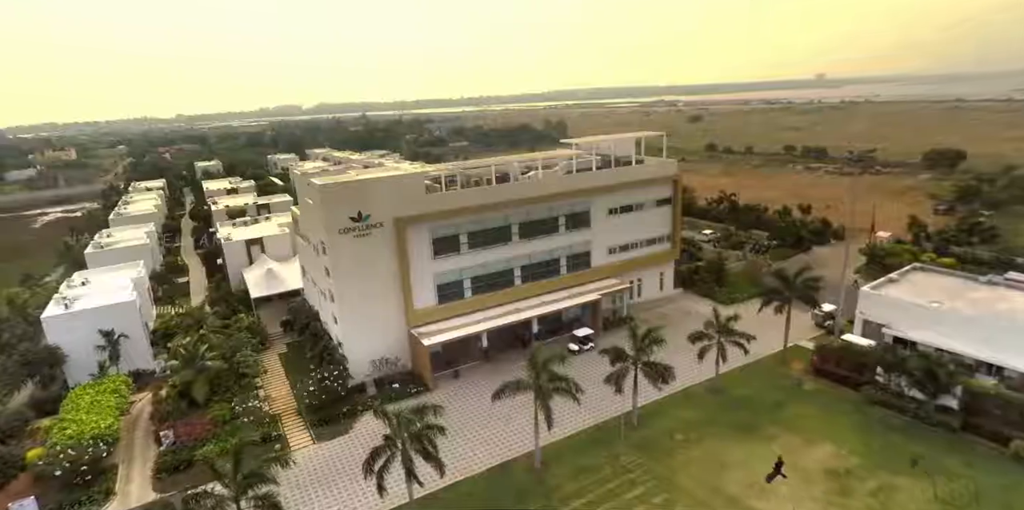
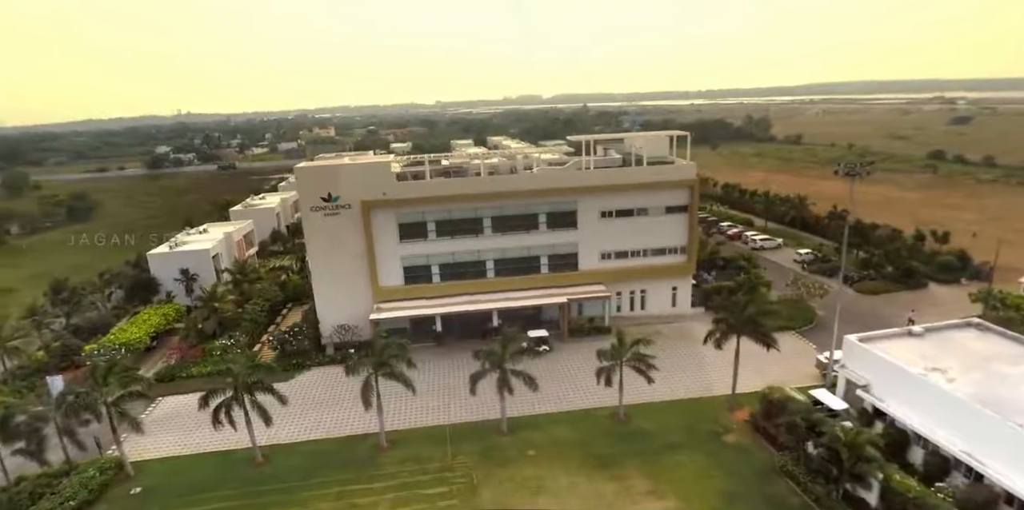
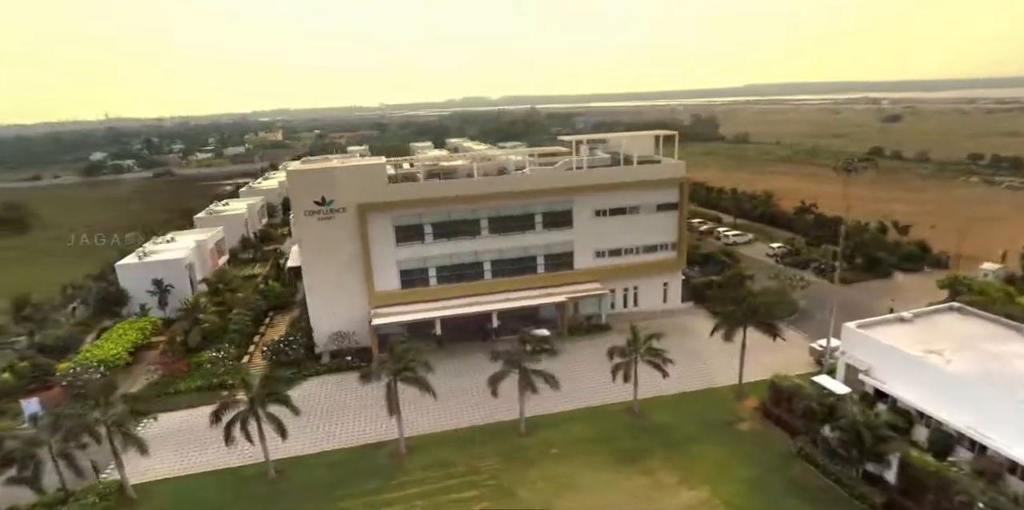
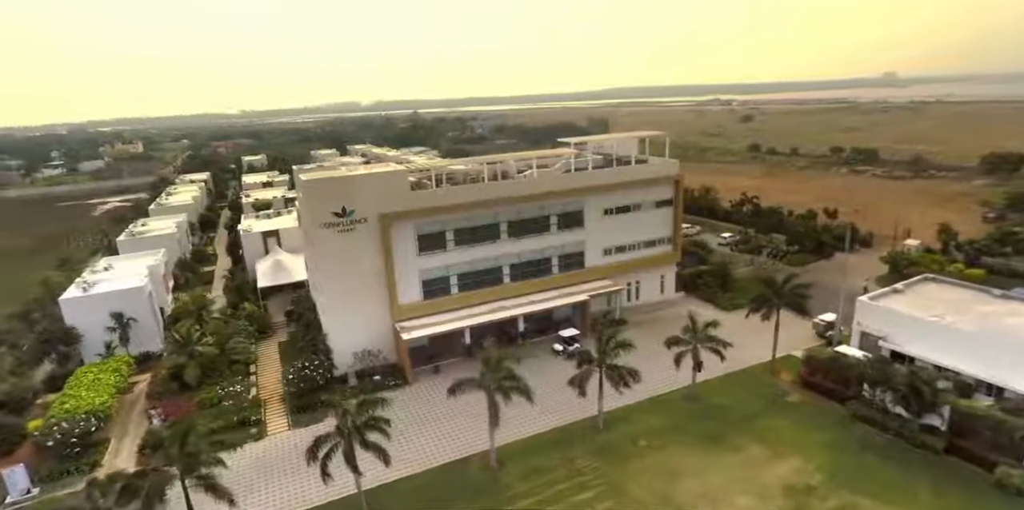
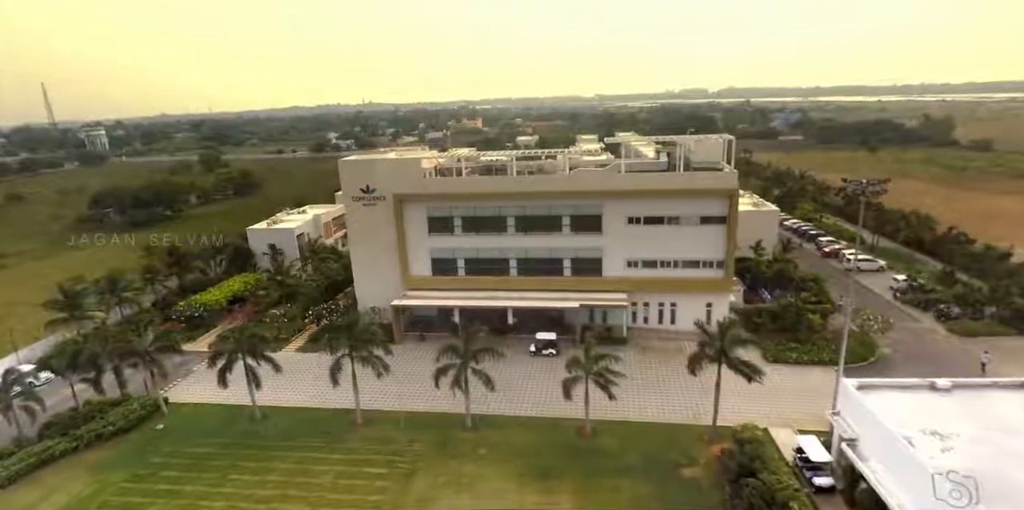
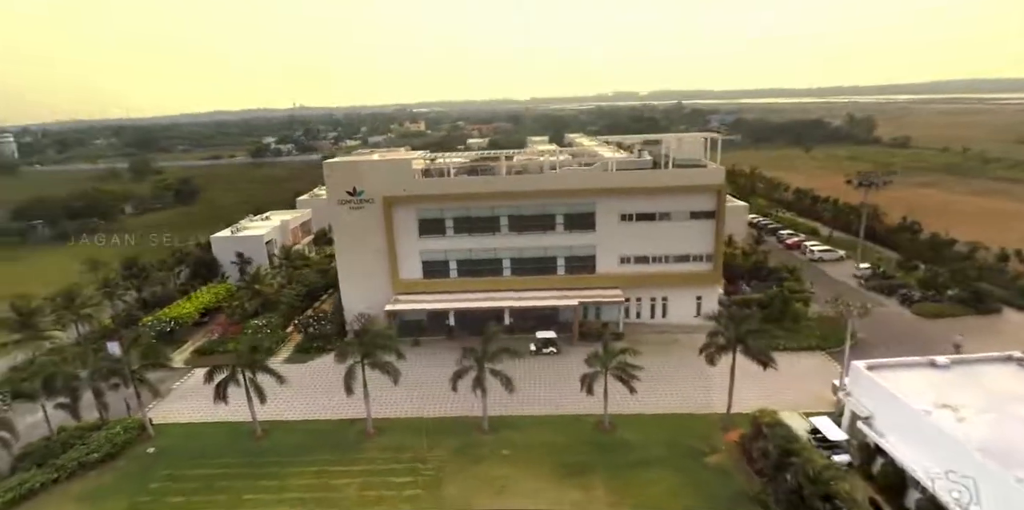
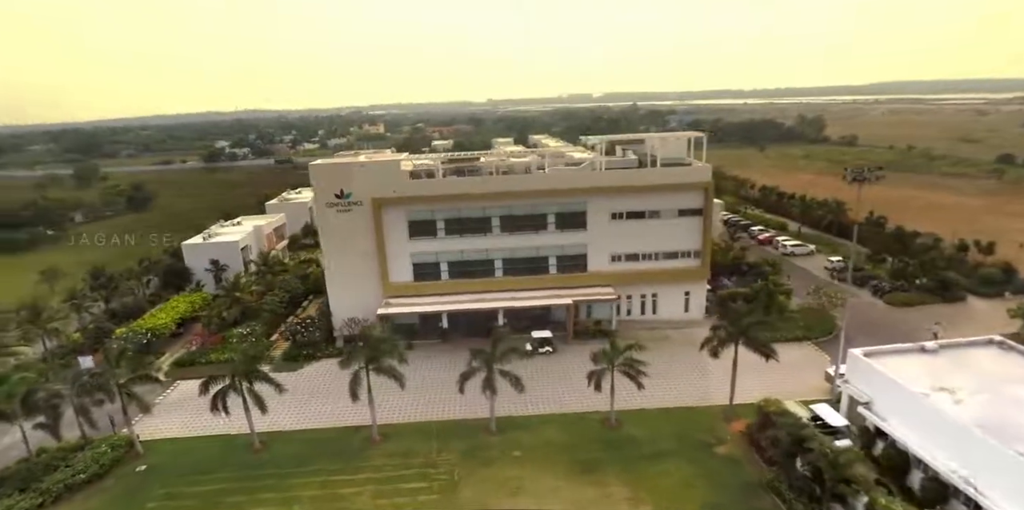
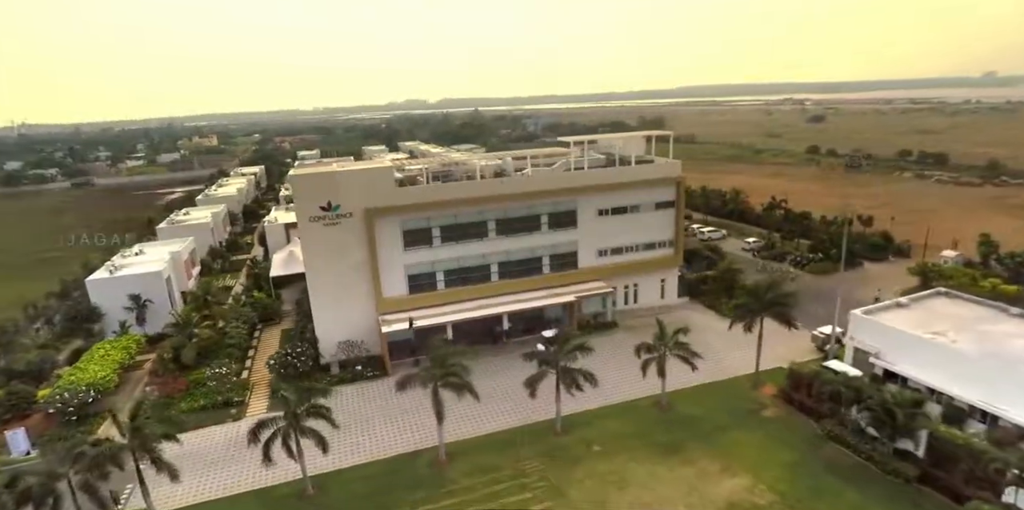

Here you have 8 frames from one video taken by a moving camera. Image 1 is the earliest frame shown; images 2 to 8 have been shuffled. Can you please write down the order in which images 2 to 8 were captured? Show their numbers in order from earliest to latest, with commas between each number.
4, 8, 3, 2, 7, 6, 5
